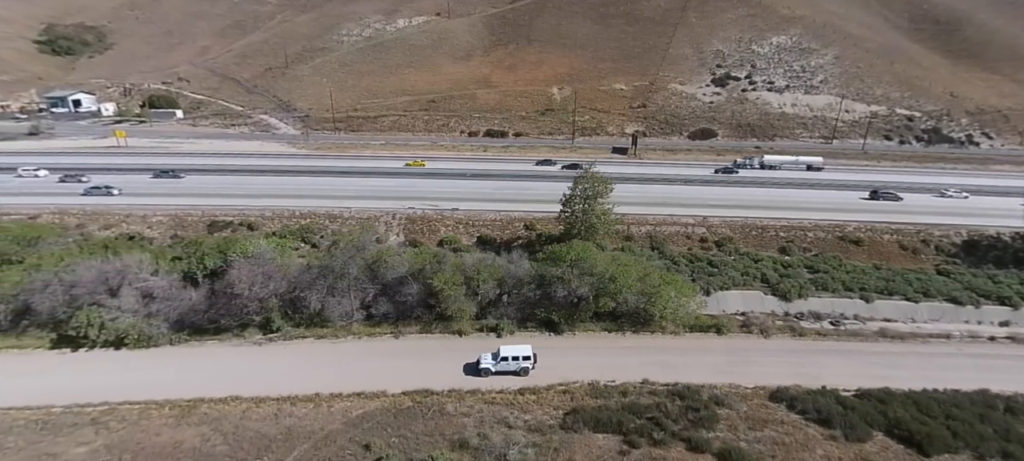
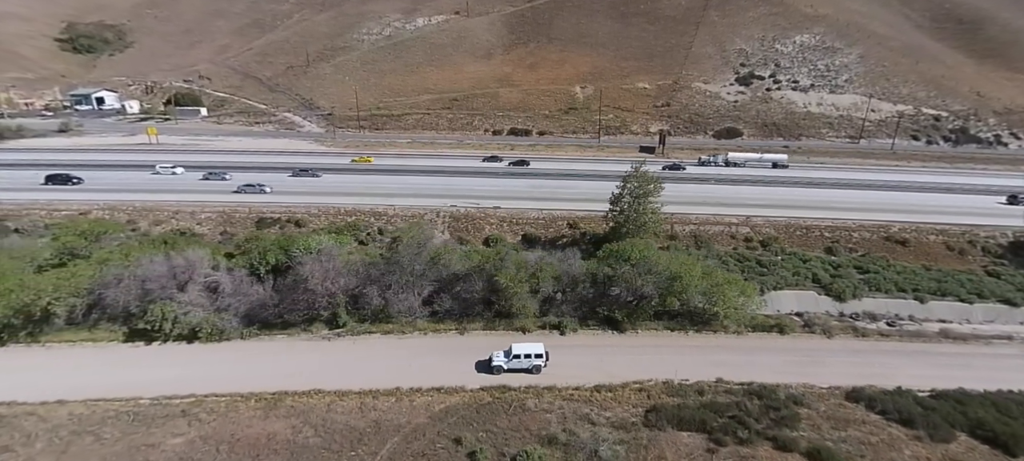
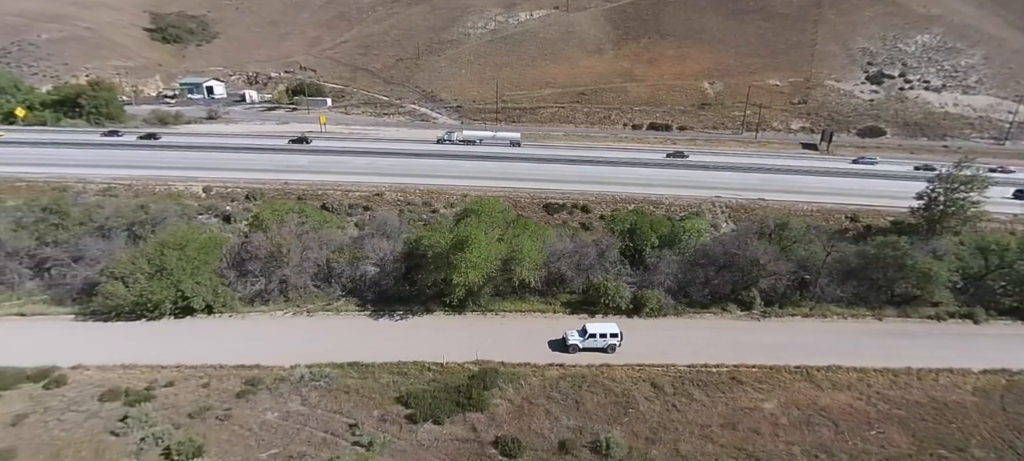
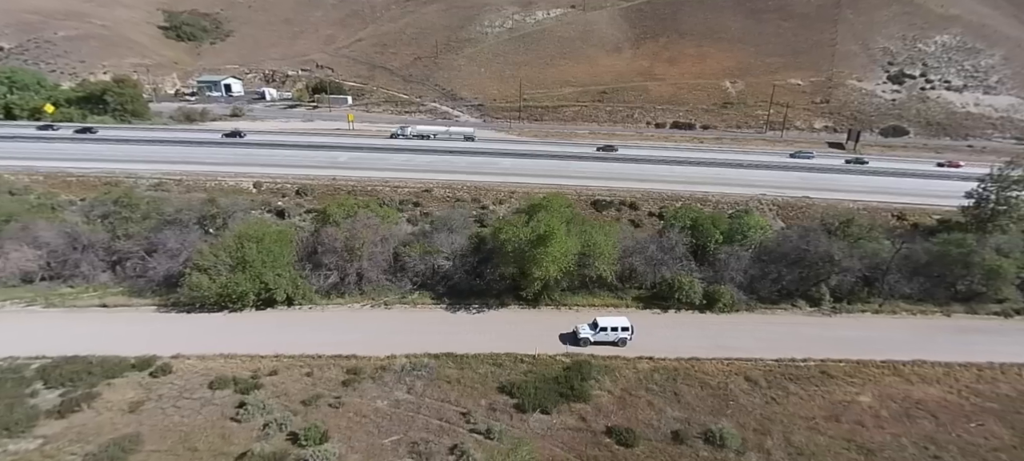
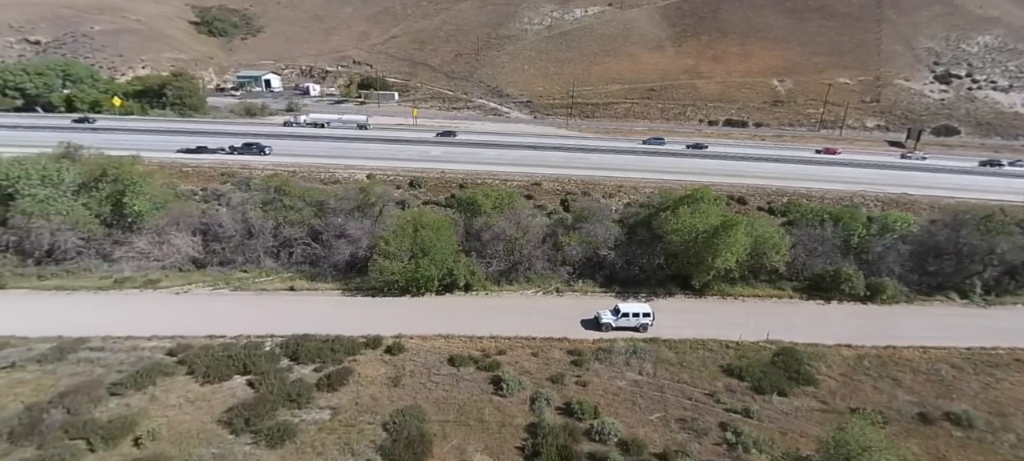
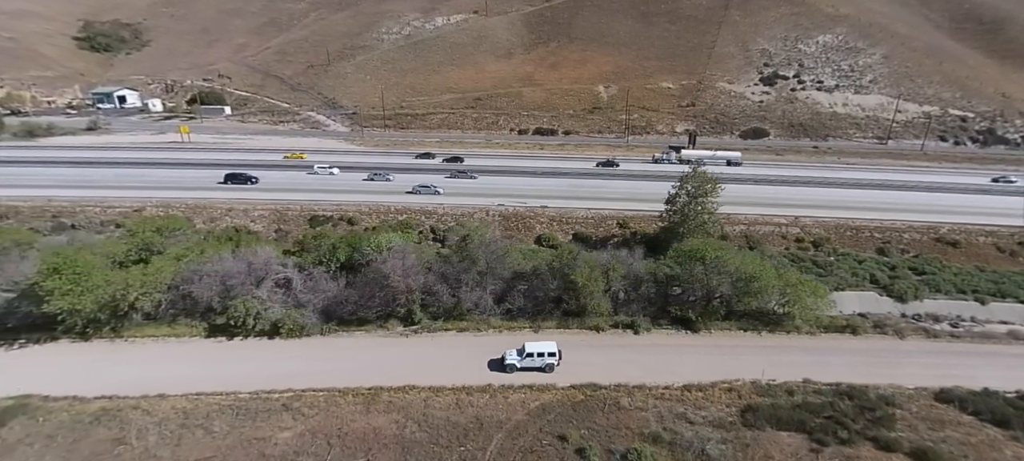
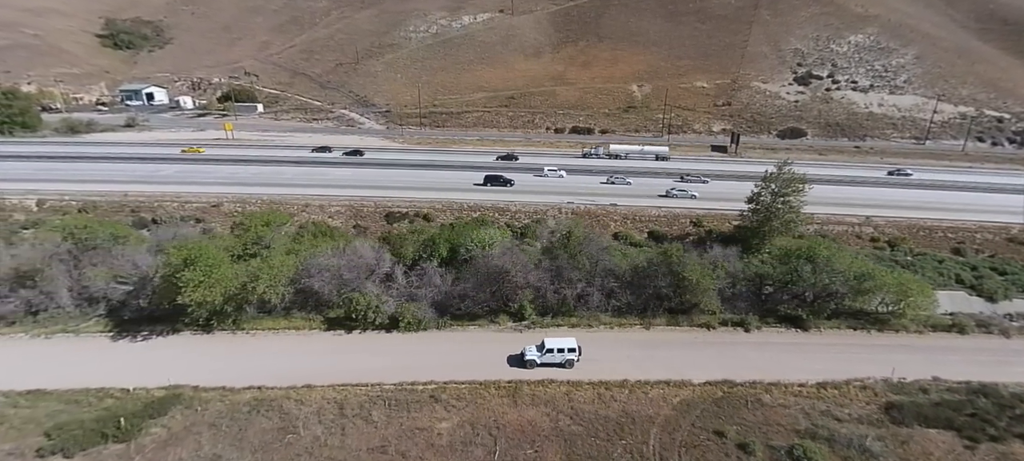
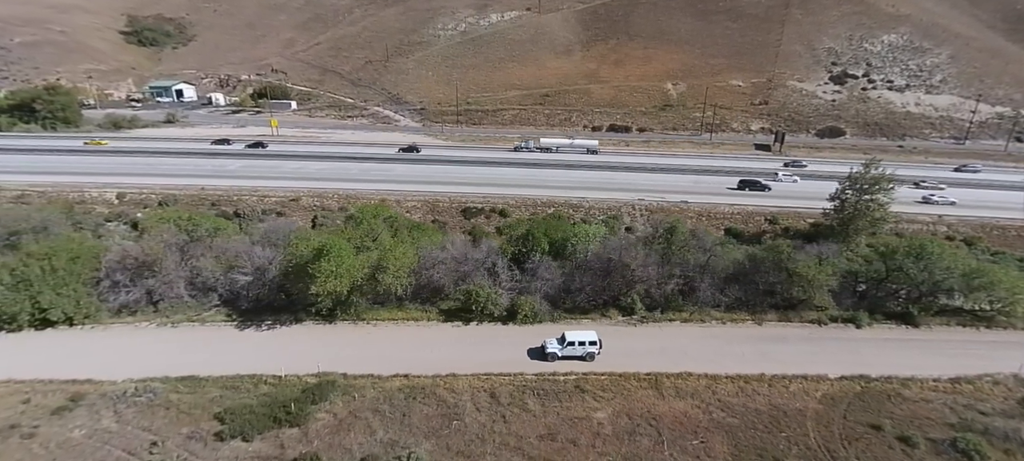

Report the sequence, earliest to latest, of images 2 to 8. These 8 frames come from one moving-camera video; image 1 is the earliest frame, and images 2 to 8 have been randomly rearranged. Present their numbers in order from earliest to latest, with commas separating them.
2, 6, 7, 8, 3, 4, 5
